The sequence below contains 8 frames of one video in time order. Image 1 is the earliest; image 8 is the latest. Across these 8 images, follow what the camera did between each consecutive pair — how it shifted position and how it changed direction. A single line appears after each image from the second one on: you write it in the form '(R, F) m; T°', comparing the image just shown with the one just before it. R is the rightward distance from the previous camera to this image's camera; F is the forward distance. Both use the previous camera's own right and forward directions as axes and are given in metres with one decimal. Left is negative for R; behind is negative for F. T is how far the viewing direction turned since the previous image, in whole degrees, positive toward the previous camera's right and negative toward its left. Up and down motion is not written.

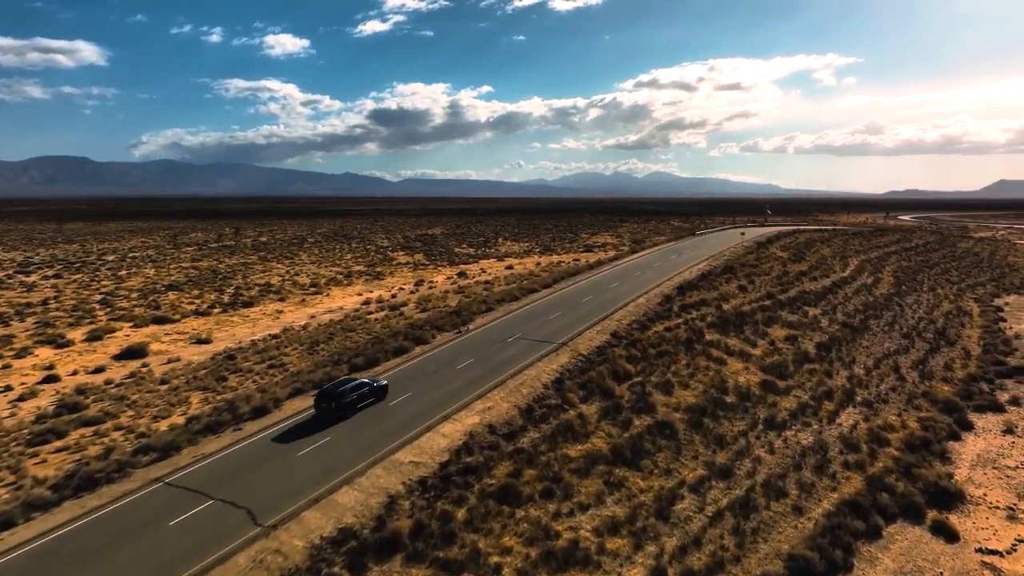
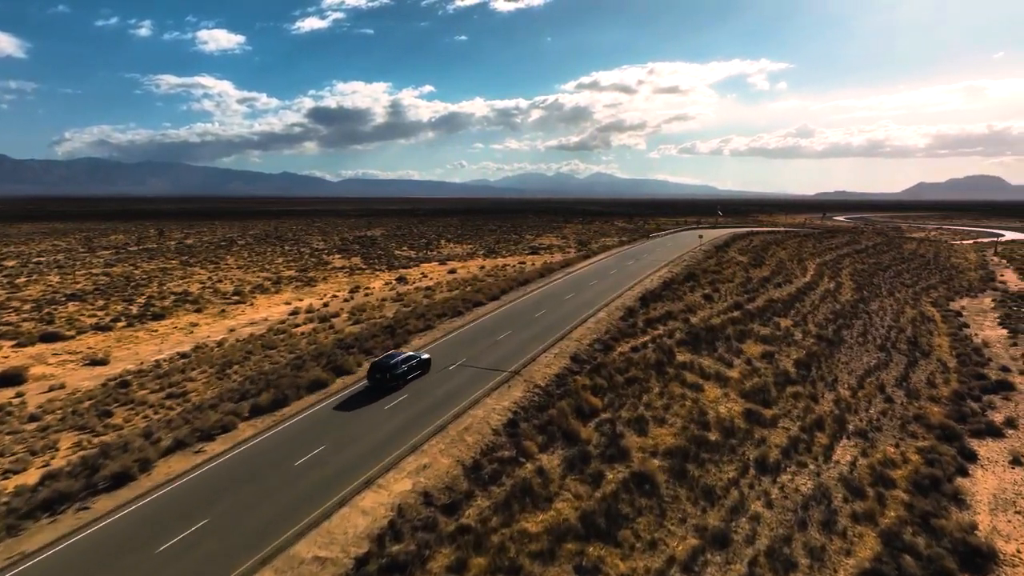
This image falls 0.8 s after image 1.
(+0.1, +4.3) m; +4°
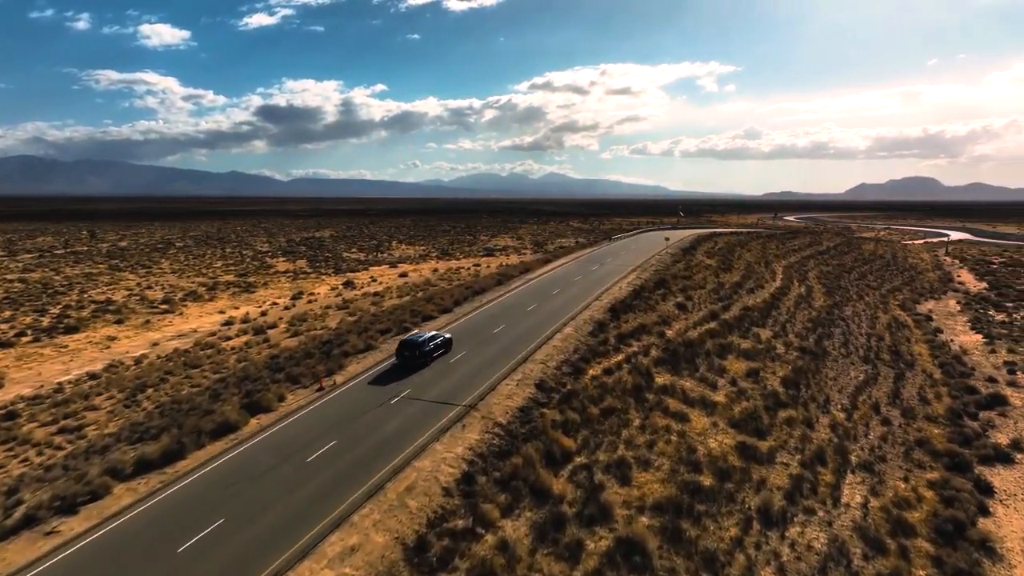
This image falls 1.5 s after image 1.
(0.0, +3.6) m; +4°
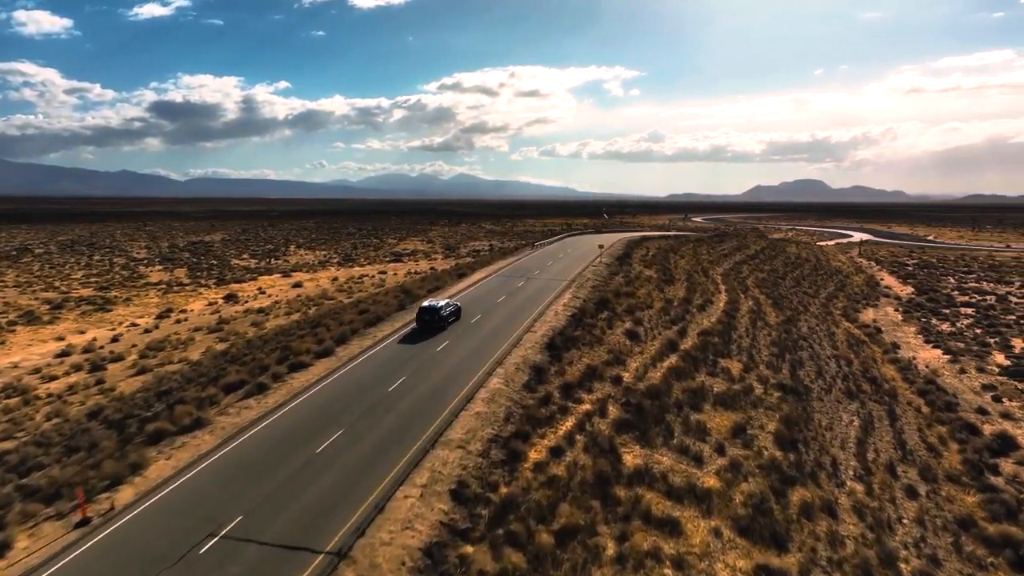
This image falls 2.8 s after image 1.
(+0.2, +7.3) m; +7°
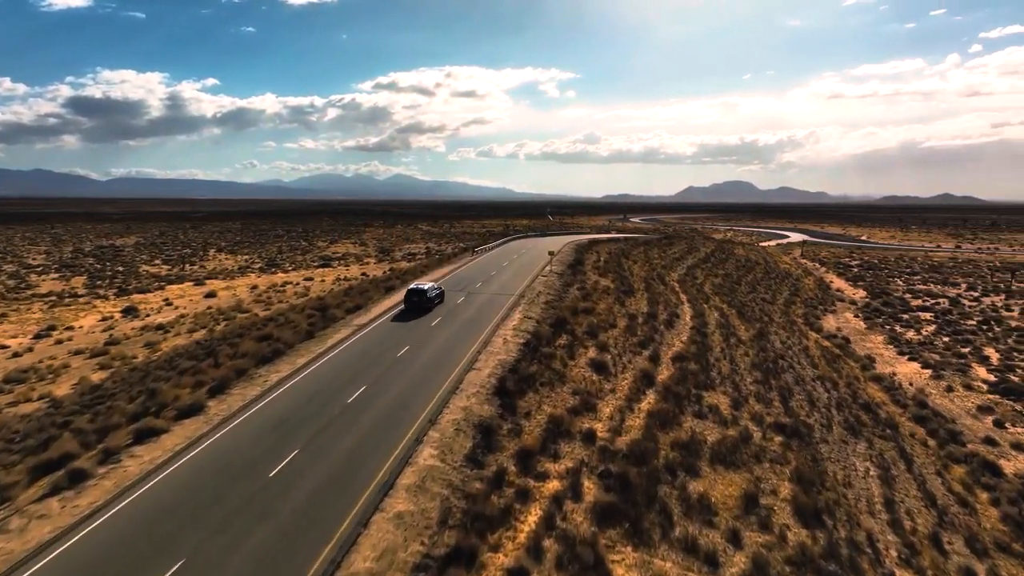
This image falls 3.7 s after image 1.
(0.0, +5.2) m; +5°
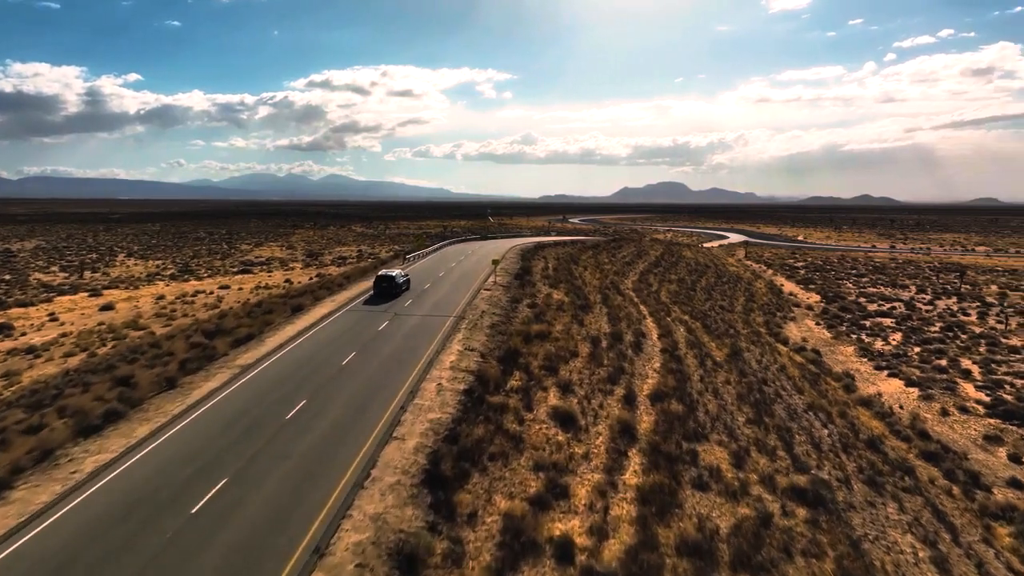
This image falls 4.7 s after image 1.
(+0.1, +5.3) m; +5°
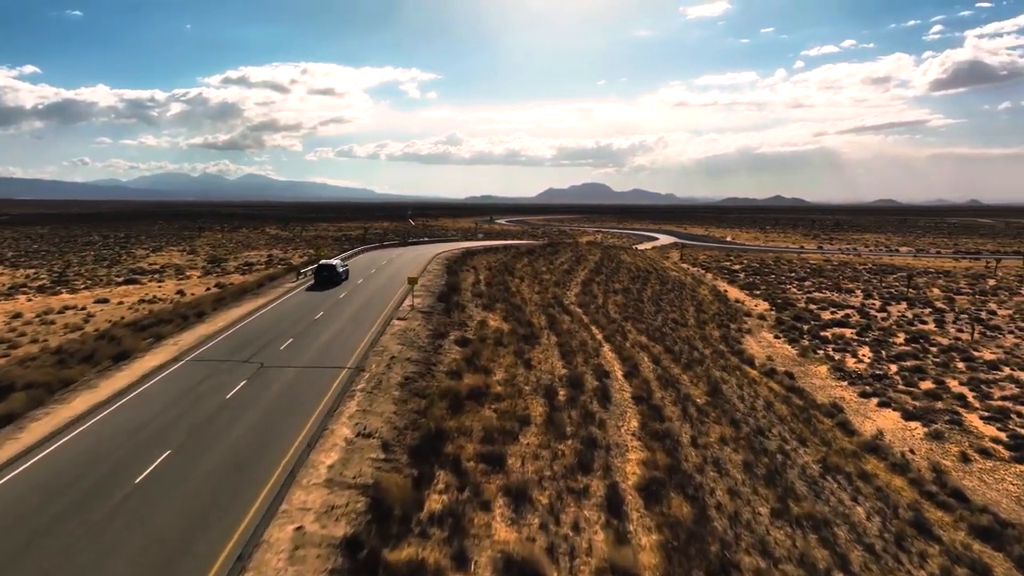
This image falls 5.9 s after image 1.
(+0.1, +6.8) m; +6°
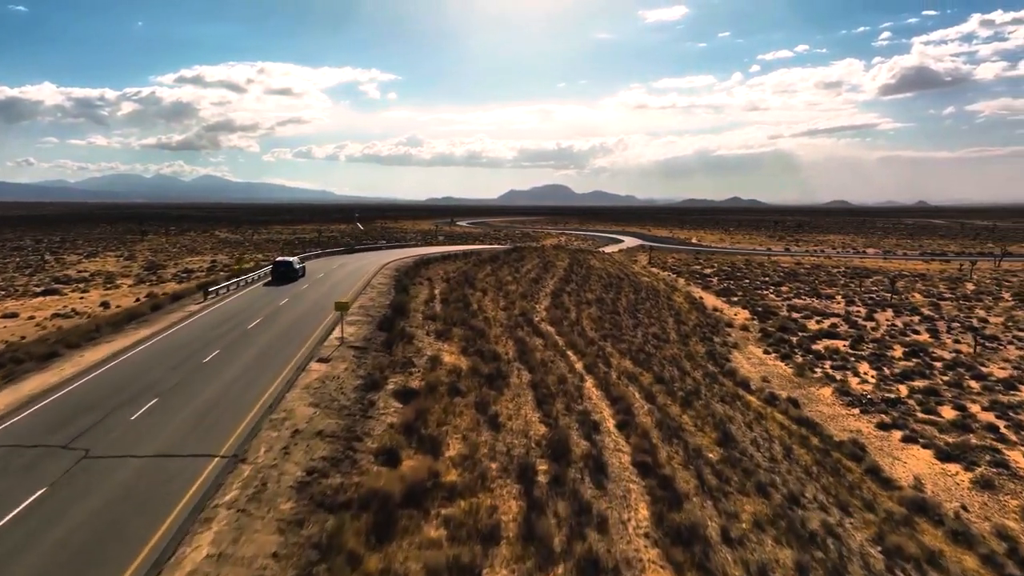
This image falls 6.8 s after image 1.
(+0.1, +5.2) m; +3°
